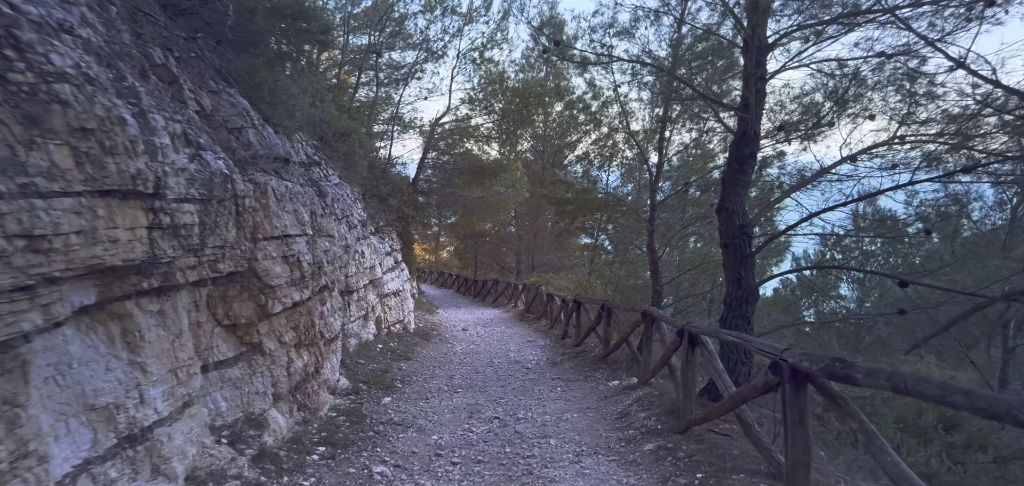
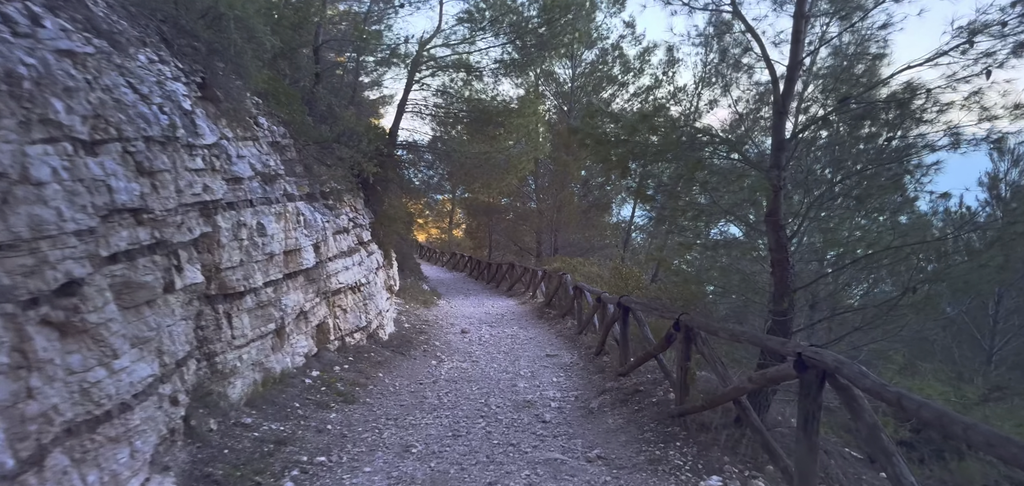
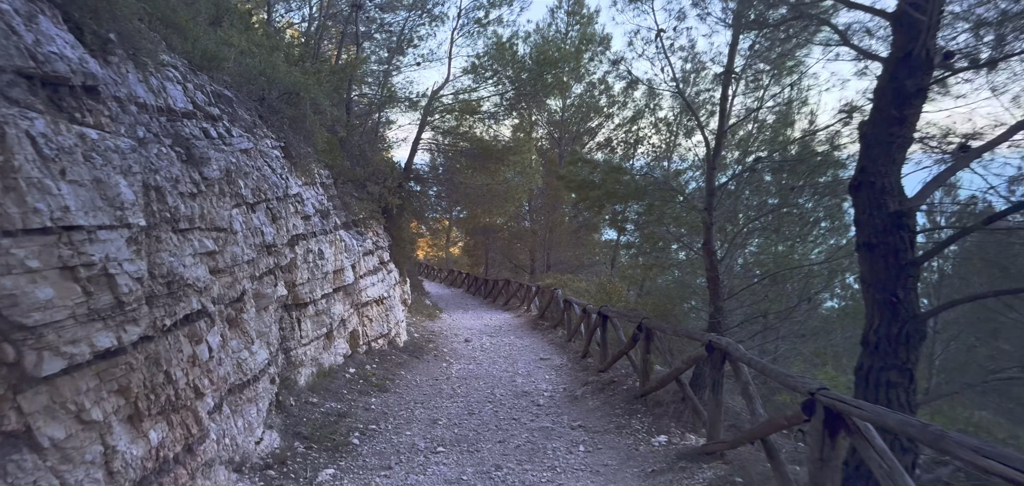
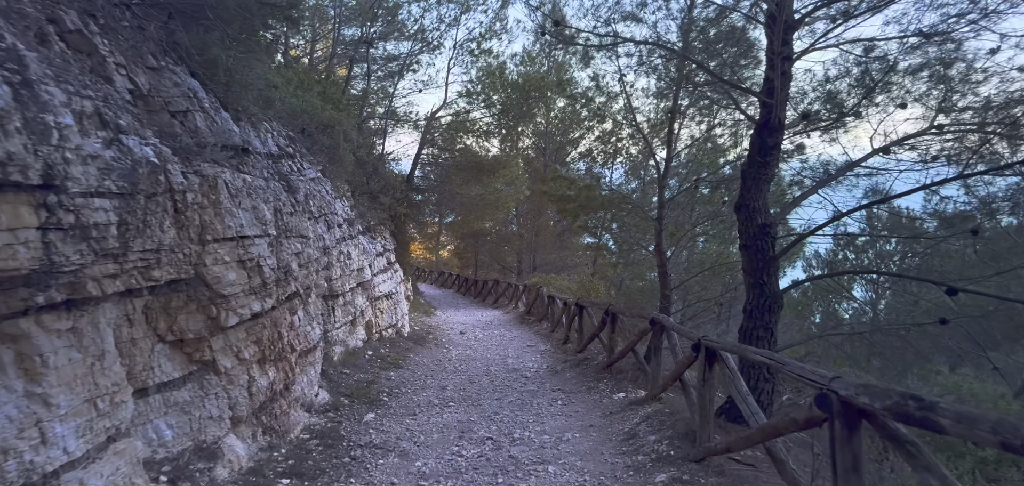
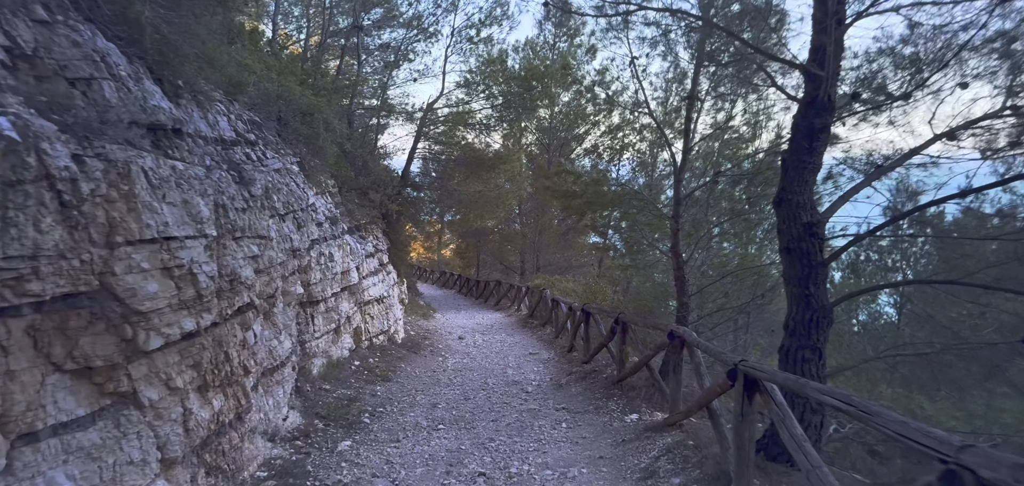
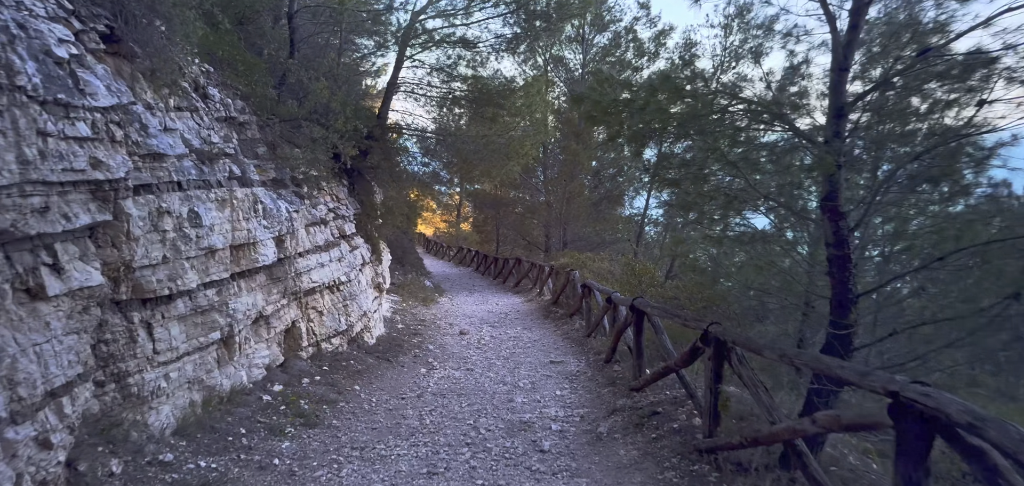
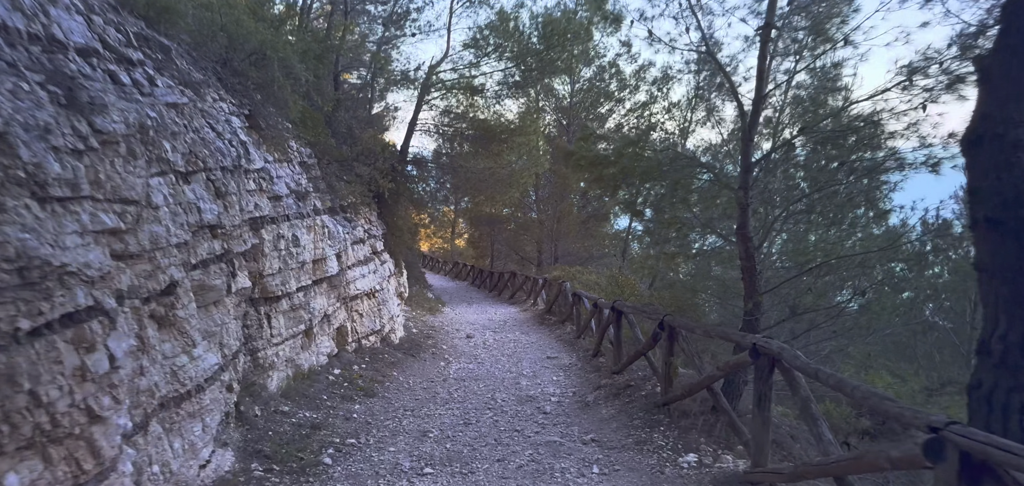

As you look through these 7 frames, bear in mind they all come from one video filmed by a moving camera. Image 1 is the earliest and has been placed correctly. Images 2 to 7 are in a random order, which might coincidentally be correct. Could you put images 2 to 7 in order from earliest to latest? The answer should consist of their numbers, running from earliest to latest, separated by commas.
4, 5, 3, 7, 2, 6
